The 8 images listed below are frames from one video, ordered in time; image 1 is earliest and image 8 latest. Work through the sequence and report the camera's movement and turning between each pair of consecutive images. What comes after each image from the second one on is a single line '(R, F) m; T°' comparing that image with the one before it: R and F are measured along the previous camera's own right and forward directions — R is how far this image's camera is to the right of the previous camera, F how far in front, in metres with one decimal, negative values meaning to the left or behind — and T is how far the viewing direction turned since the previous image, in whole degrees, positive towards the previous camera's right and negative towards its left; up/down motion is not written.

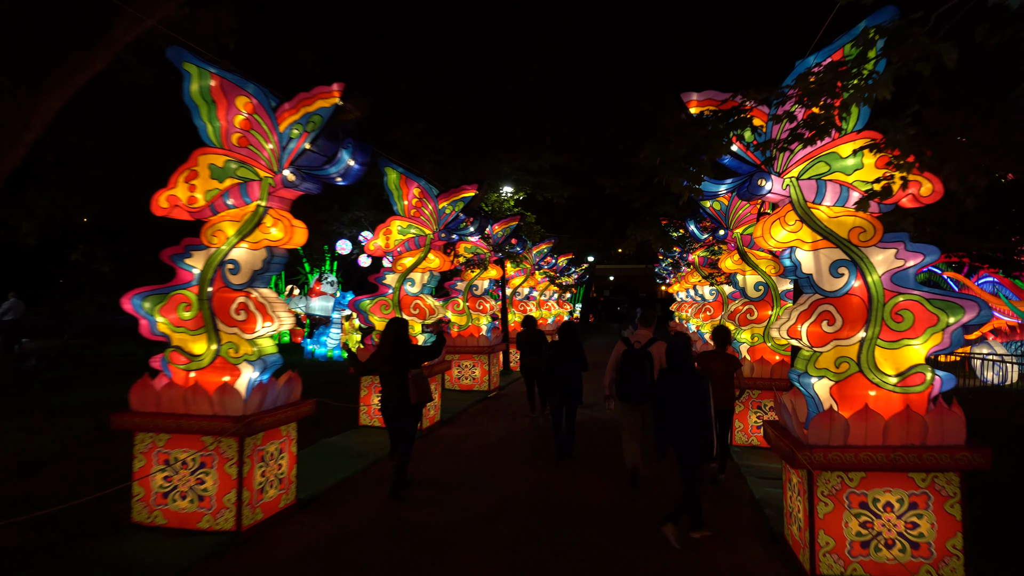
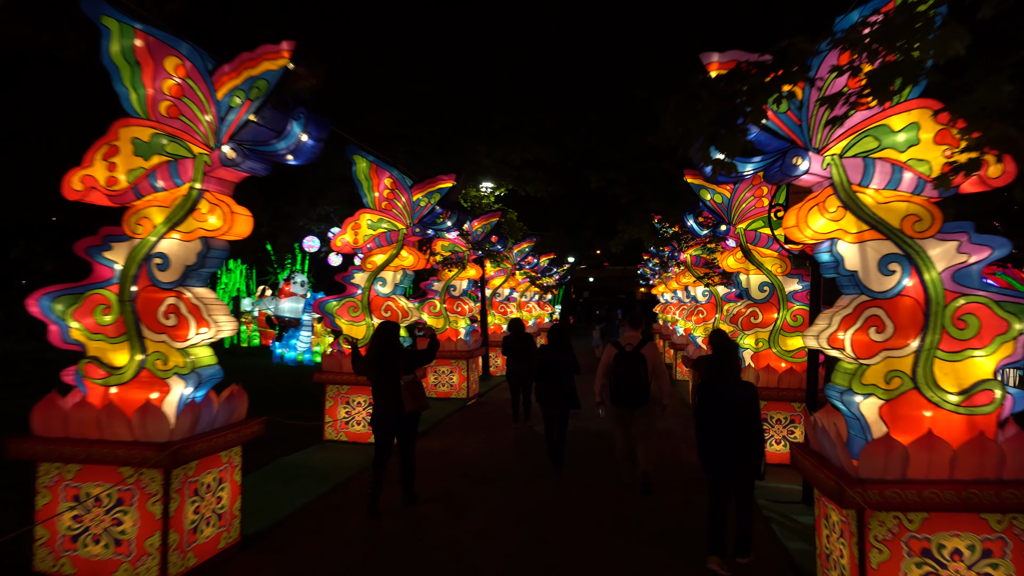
(0.0, +0.8) m; +2°
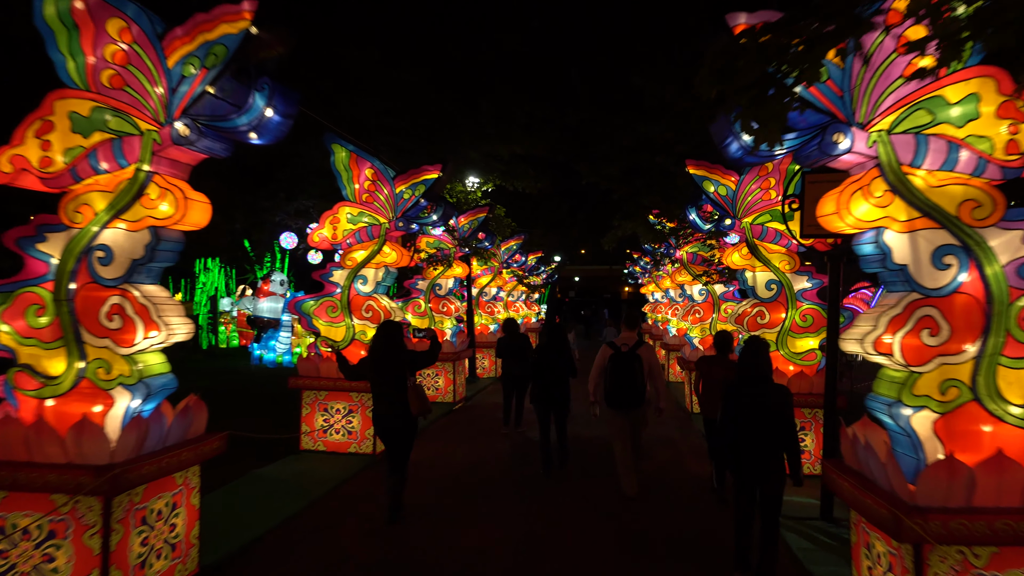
(-0.1, +0.5) m; +1°
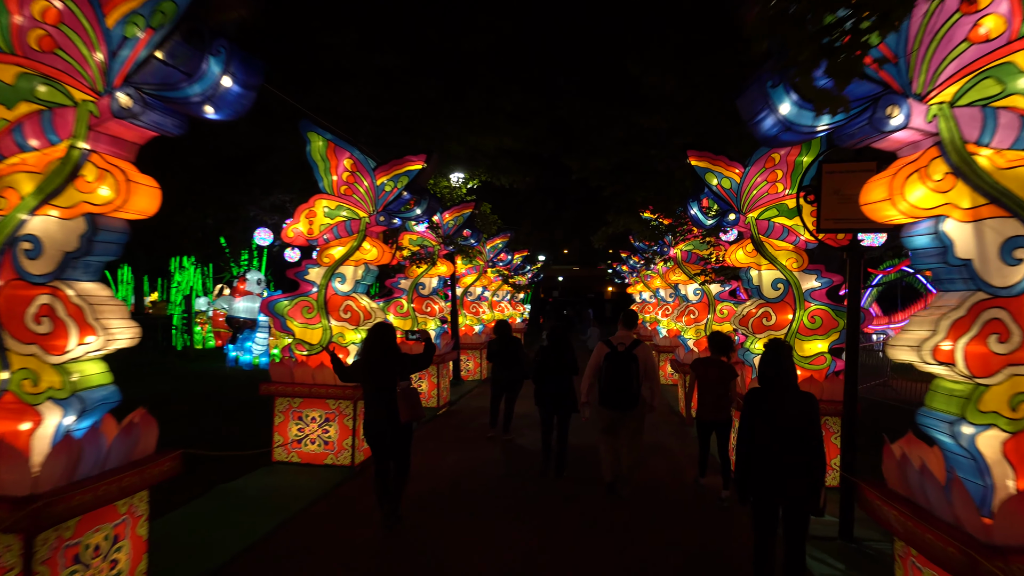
(-0.1, +0.5) m; +1°
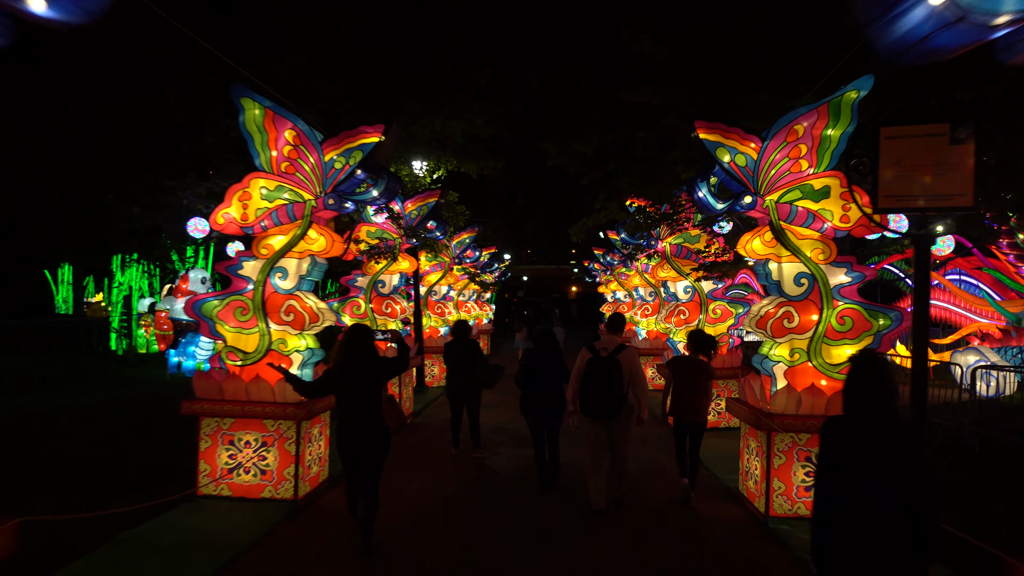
(-0.1, +1.1) m; +3°
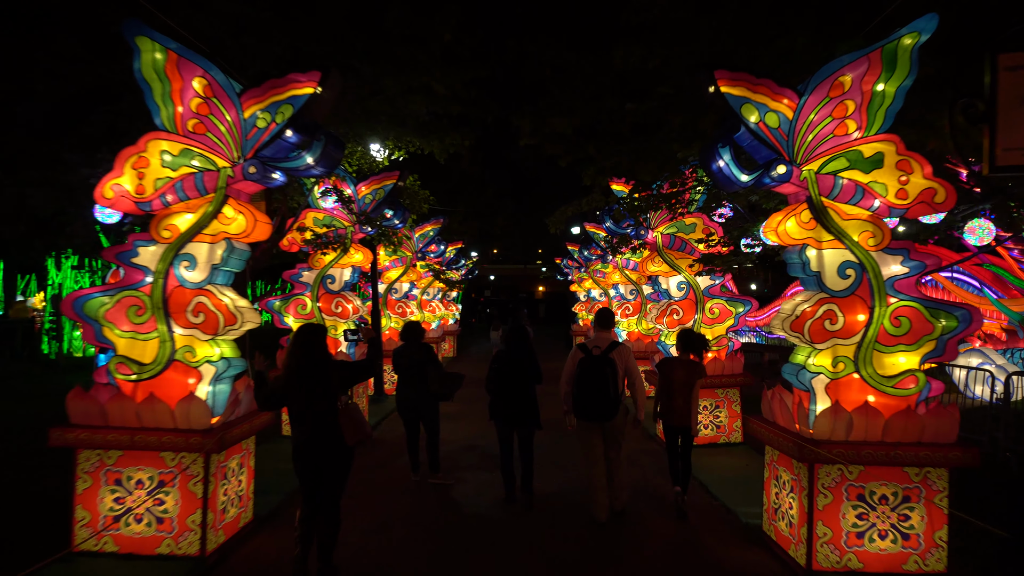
(0.0, +1.2) m; +2°
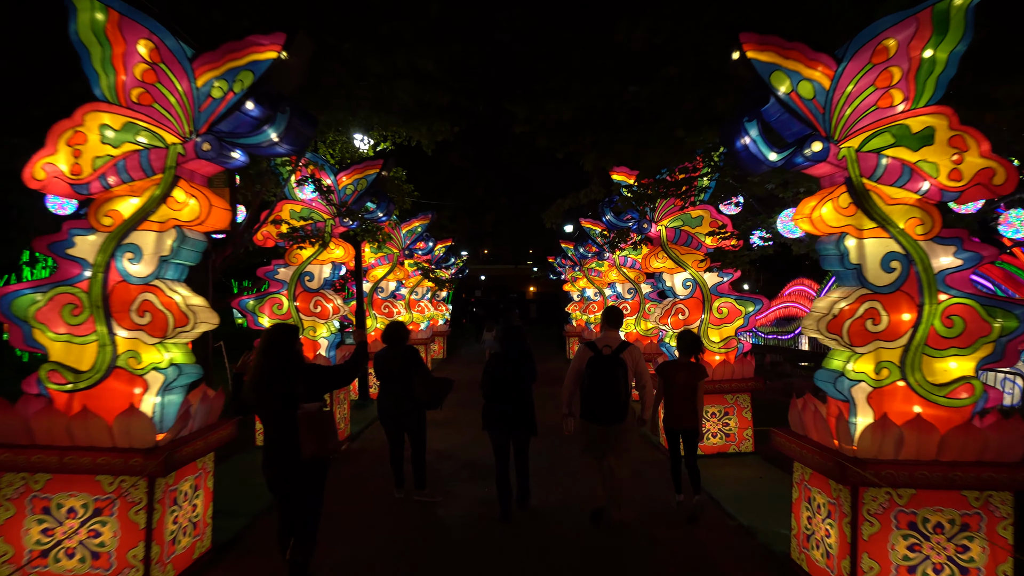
(0.0, +0.6) m; +1°
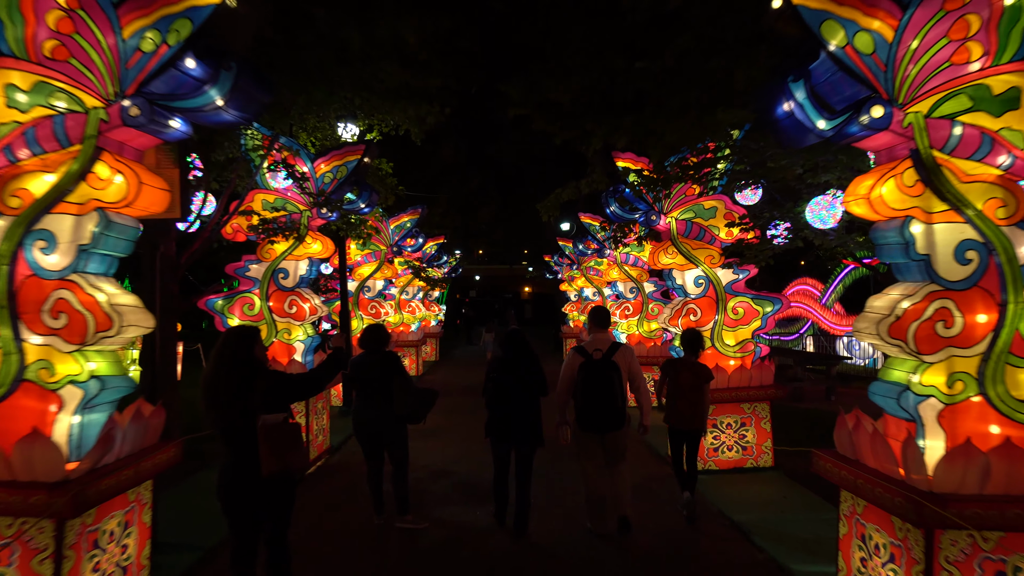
(0.0, +0.7) m; 0°
